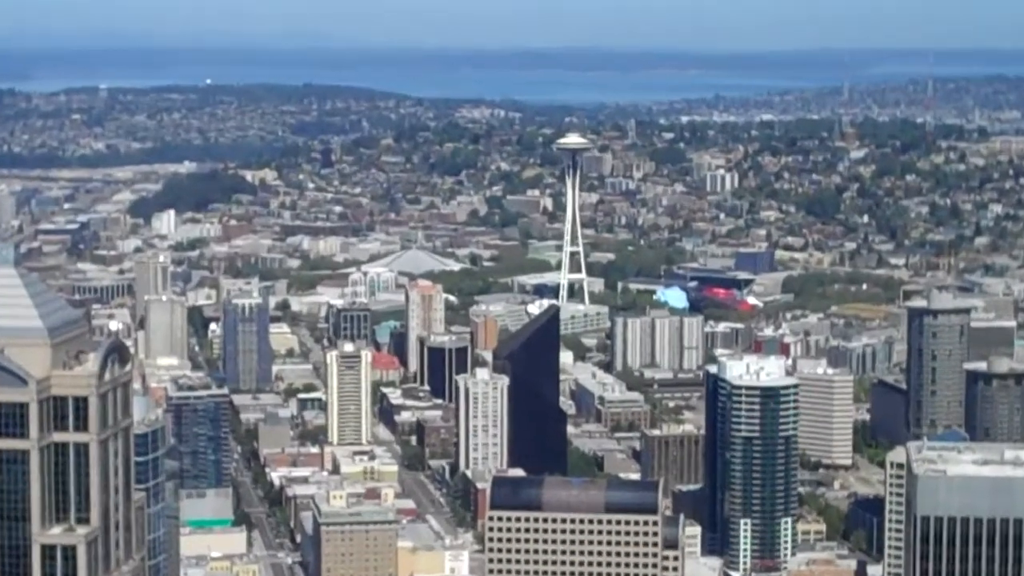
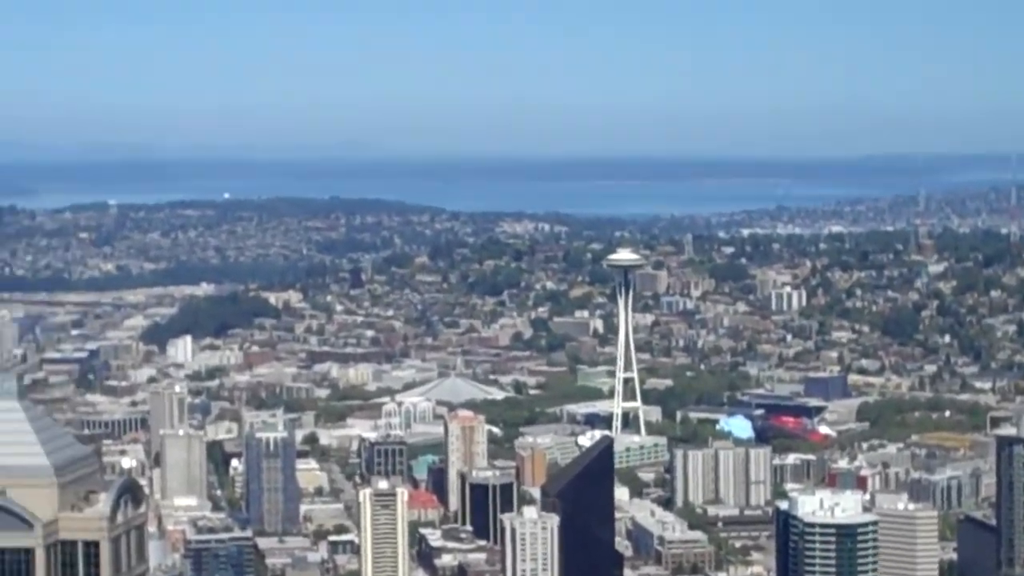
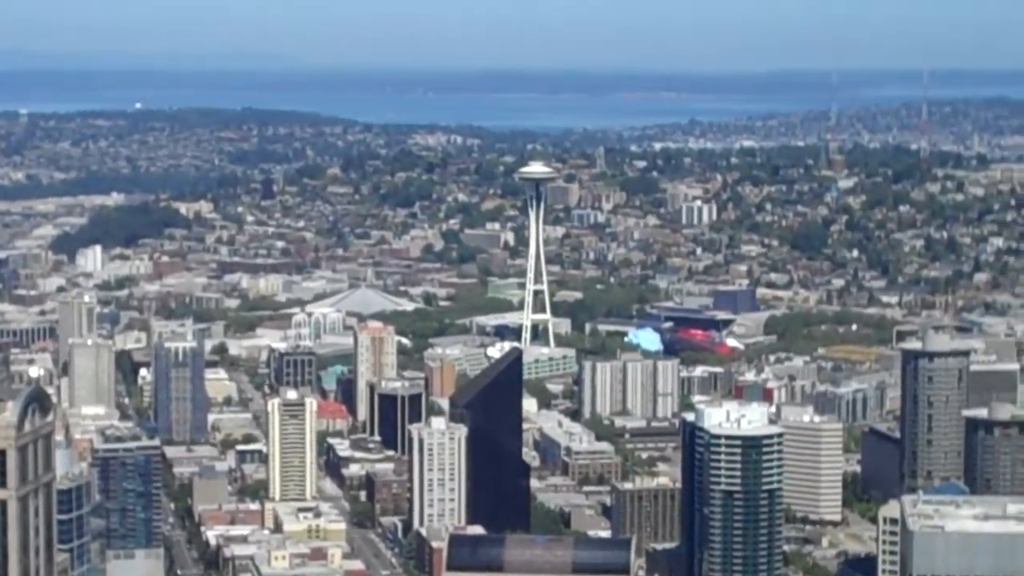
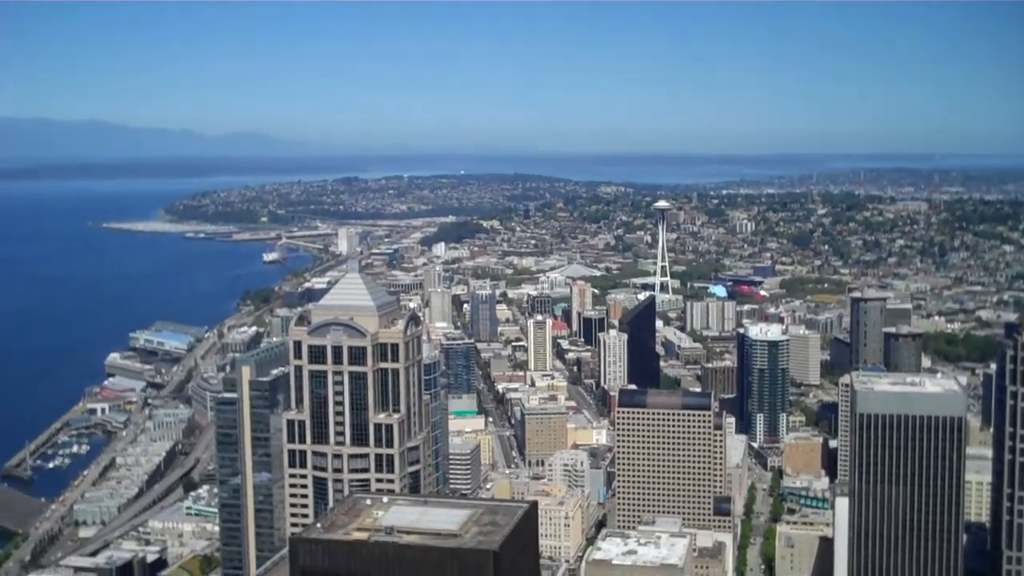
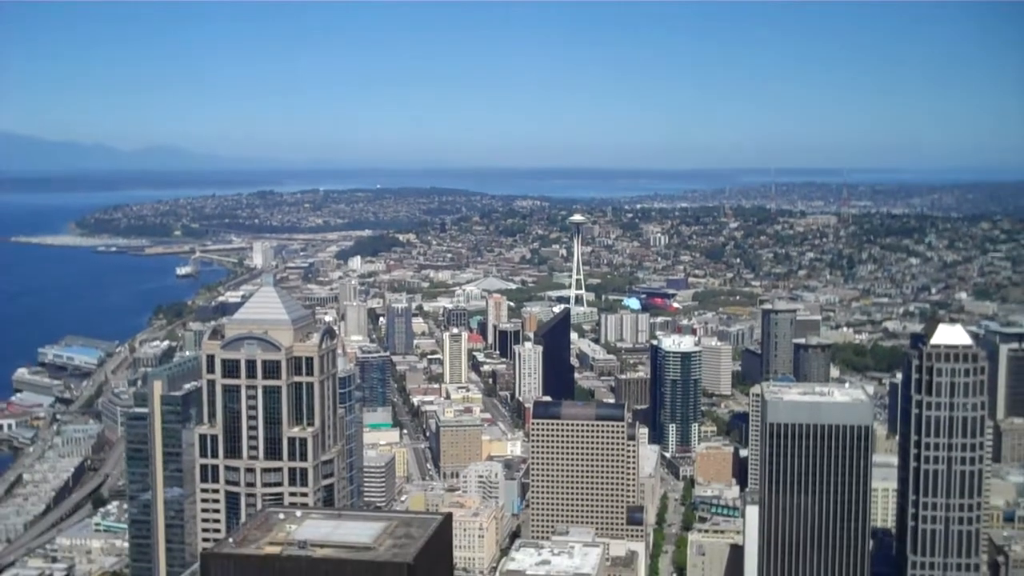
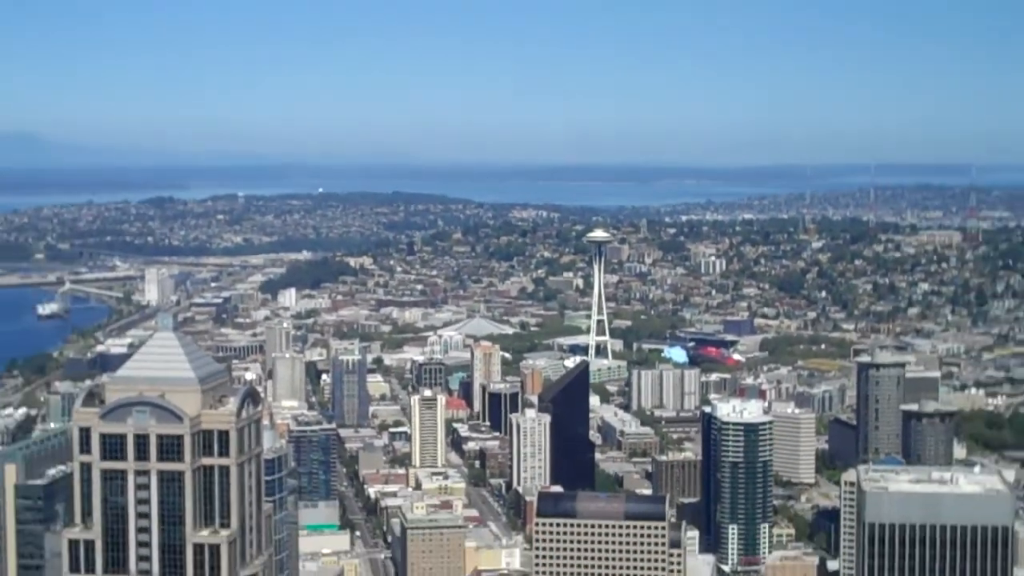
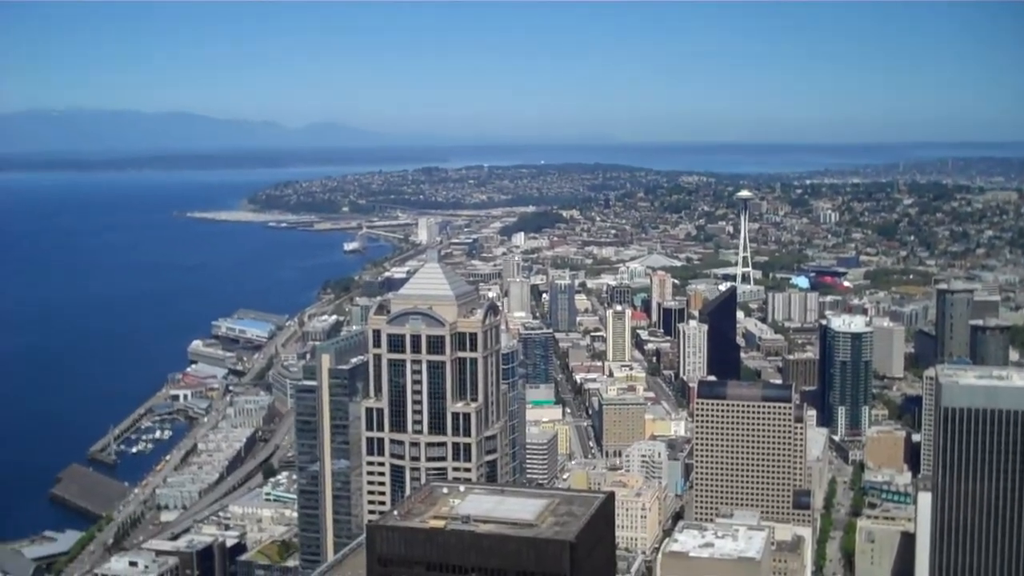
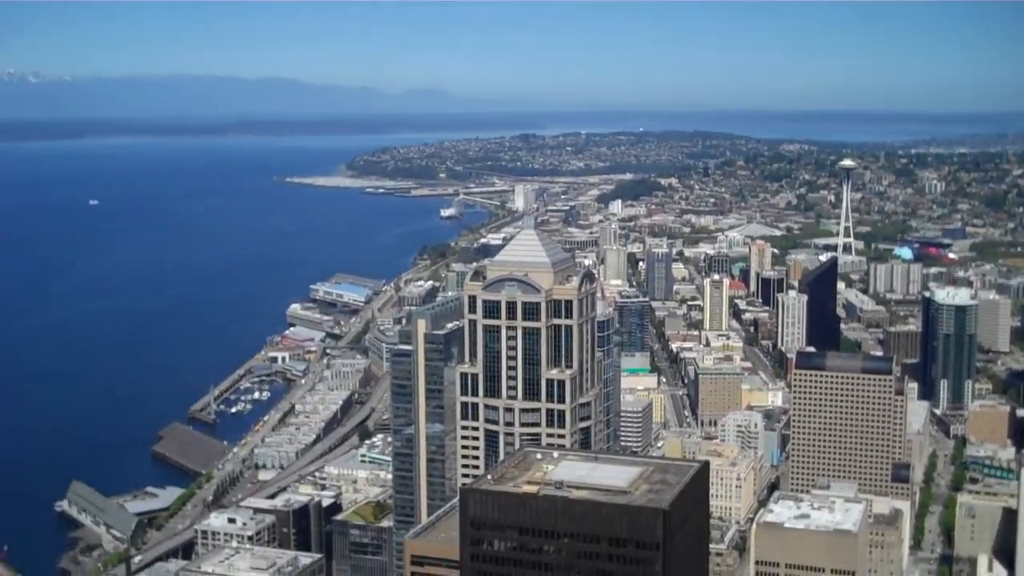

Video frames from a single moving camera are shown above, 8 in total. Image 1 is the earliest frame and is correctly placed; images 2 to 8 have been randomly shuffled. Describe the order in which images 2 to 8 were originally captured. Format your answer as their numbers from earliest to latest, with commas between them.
3, 2, 6, 5, 4, 7, 8
